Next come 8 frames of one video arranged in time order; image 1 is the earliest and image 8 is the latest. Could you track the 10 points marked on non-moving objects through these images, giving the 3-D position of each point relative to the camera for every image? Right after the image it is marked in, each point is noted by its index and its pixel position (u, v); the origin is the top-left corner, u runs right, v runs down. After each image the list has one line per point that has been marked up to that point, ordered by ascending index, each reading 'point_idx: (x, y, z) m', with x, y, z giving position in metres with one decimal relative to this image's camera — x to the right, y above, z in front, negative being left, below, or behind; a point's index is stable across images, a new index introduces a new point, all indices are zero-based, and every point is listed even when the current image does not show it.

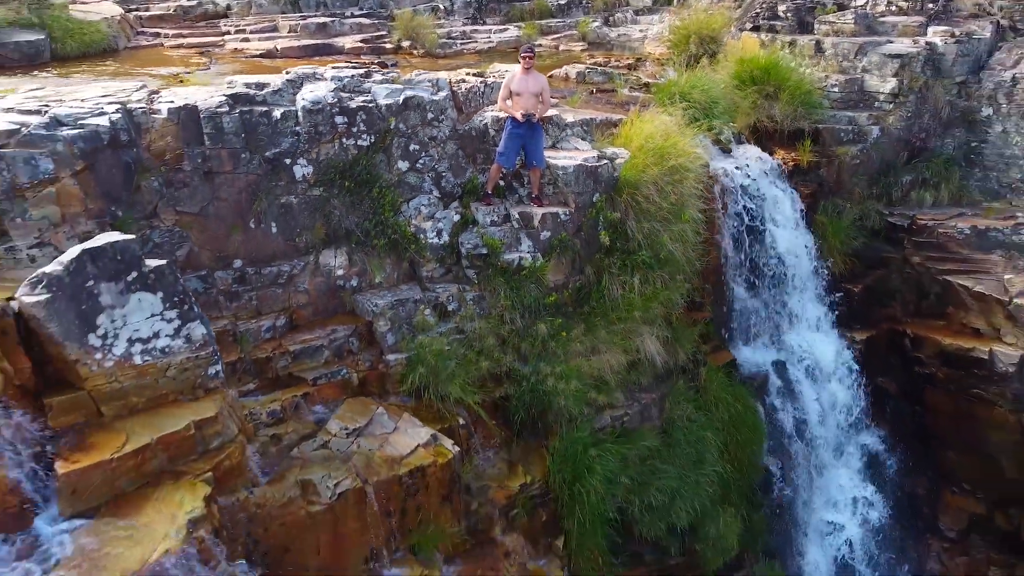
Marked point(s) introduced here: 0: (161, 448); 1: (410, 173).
0: (-1.8, -0.8, +3.5) m
1: (-0.8, +0.9, +5.3) m
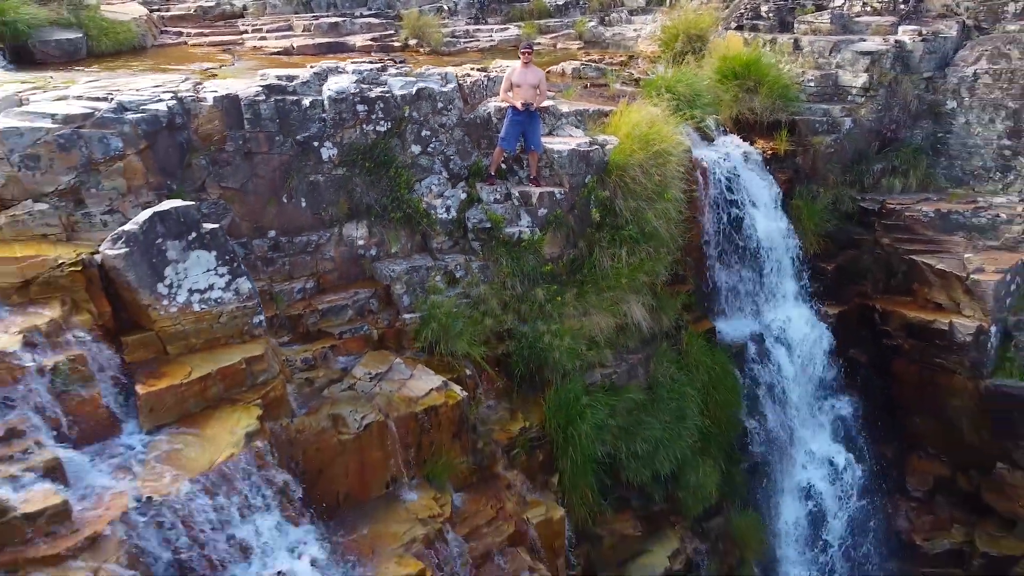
0: (-1.8, -0.5, +4.2) m
1: (-0.8, +1.2, +5.9) m
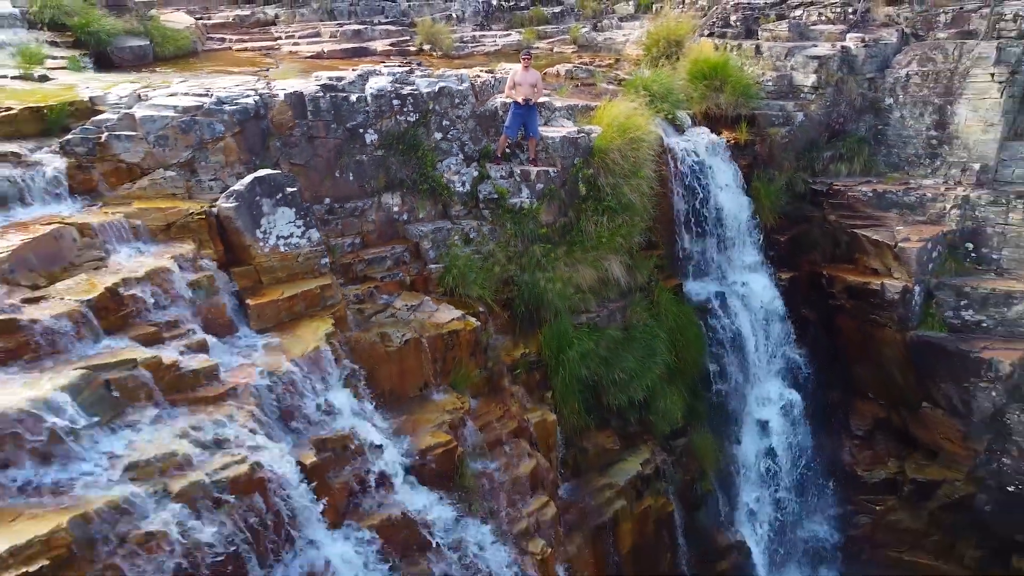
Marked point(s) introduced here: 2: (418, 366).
0: (-1.8, -0.1, +5.7) m
1: (-0.8, +1.7, +7.5) m
2: (-0.9, -0.7, +6.0) m
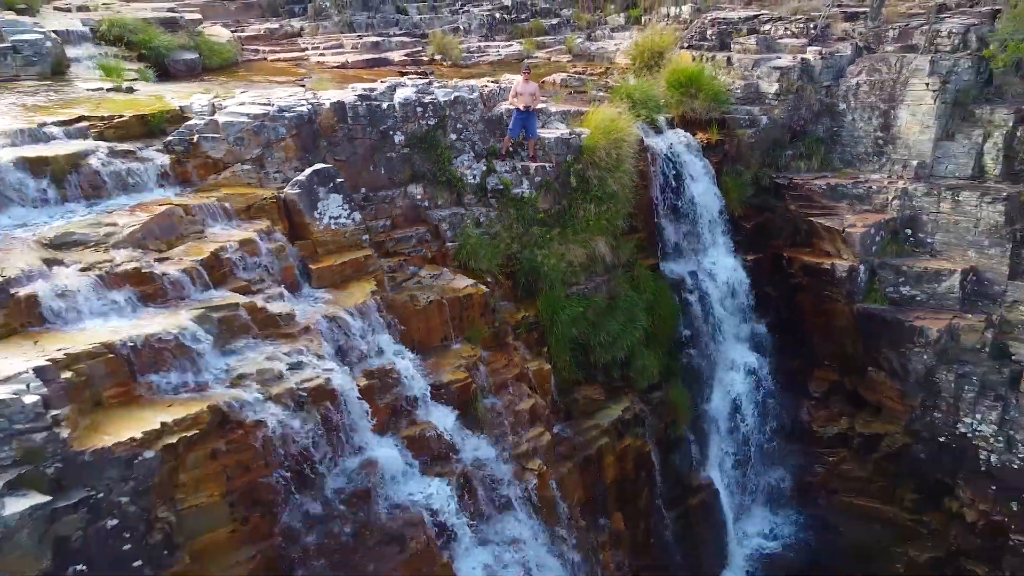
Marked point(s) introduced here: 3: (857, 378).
0: (-1.8, +0.3, +7.2) m
1: (-0.7, +2.0, +9.0) m
2: (-0.8, -0.4, +7.5) m
3: (+5.9, -1.5, +11.2) m
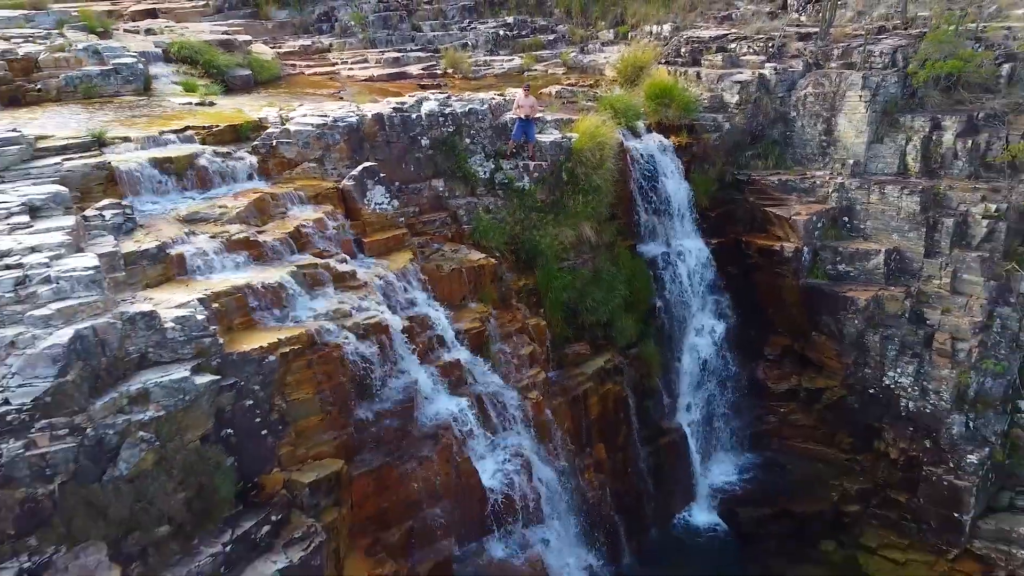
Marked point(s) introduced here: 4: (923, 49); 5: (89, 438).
0: (-1.7, +0.7, +9.4) m
1: (-0.7, +2.4, +11.2) m
2: (-0.8, 0.0, +9.7) m
3: (+5.9, -1.1, +13.3) m
4: (+8.4, +4.9, +13.5) m
5: (-3.4, -1.2, +5.3) m
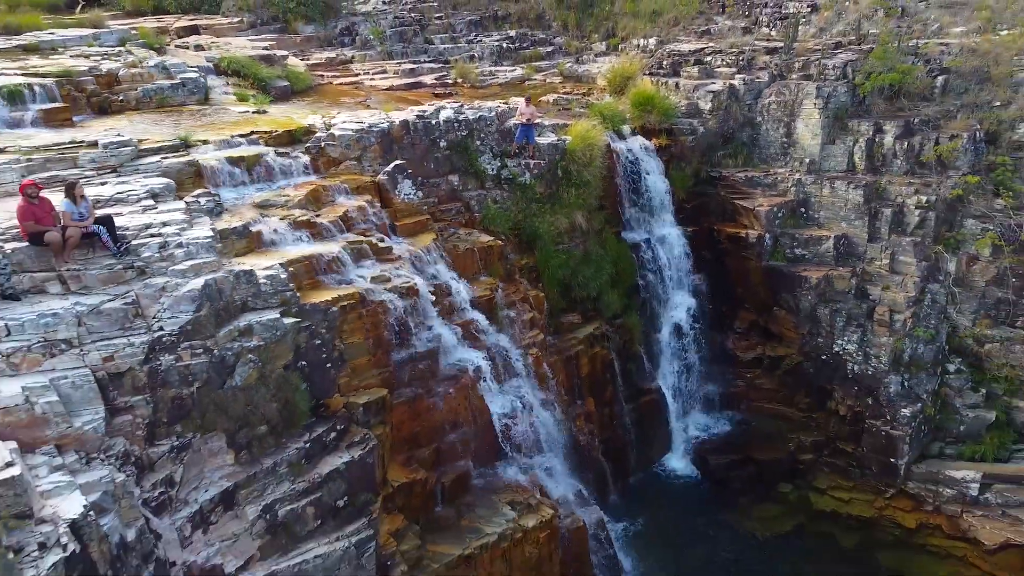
0: (-1.6, +1.1, +11.5) m
1: (-0.6, +2.9, +13.3) m
2: (-0.7, +0.5, +11.8) m
3: (+6.0, -0.7, +15.5) m
4: (+8.5, +5.4, +15.6) m
5: (-3.4, -0.8, +7.4) m
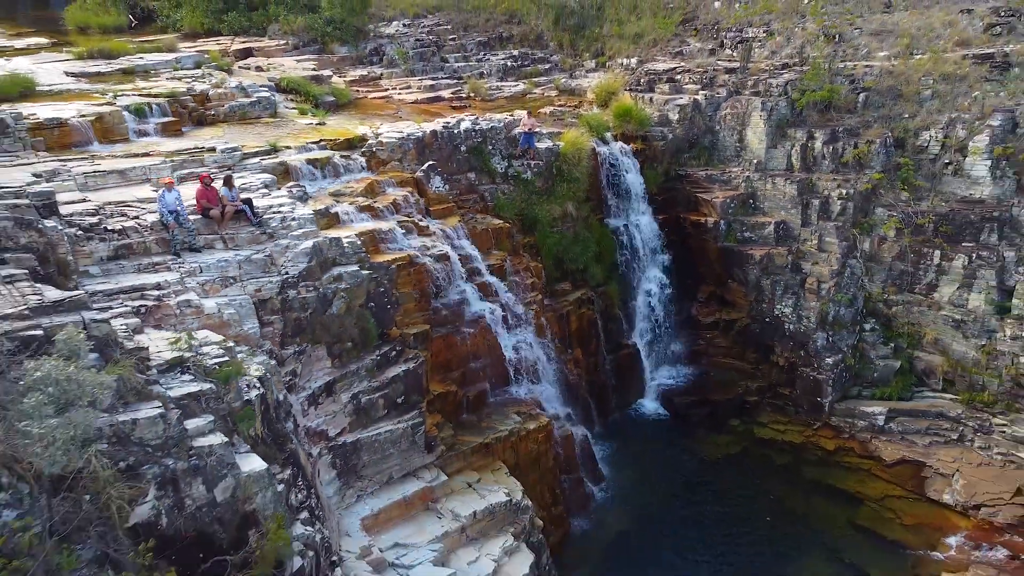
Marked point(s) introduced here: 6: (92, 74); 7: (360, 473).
0: (-1.5, +1.8, +15.2) m
1: (-0.5, +3.6, +16.9) m
2: (-0.6, +1.2, +15.5) m
3: (+6.1, 0.0, +19.1) m
4: (+8.6, +6.0, +19.3) m
5: (-3.2, -0.1, +11.1) m
6: (-11.5, +5.9, +17.9) m
7: (-2.6, -3.2, +11.2) m
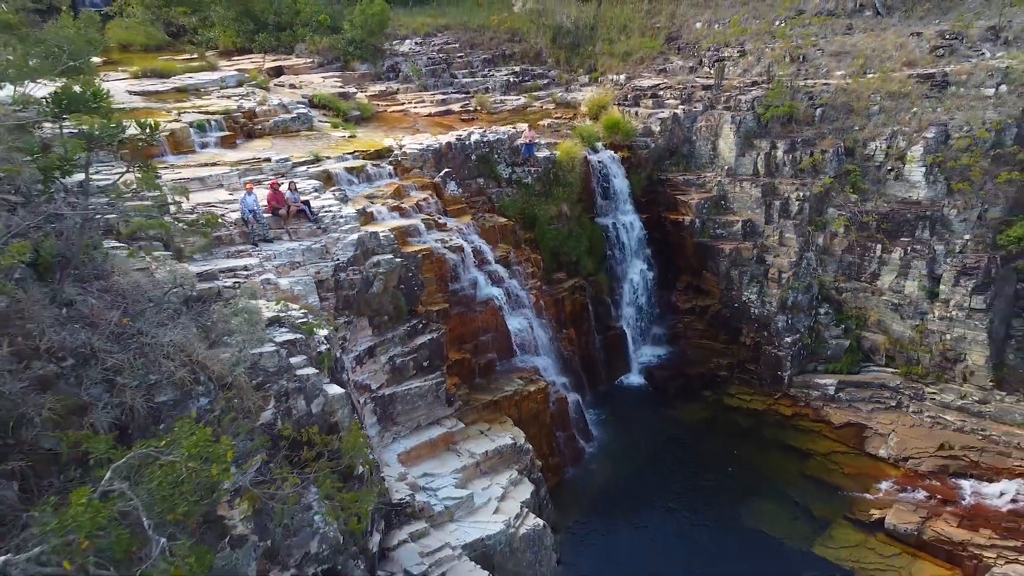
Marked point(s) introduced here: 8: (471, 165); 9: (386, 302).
0: (-1.4, +2.2, +18.0) m
1: (-0.4, +3.9, +19.8) m
2: (-0.5, +1.5, +18.3) m
3: (+6.2, +0.4, +21.9) m
4: (+8.7, +6.4, +22.1) m
5: (-3.1, +0.3, +13.9) m
6: (-11.4, +6.2, +20.7) m
7: (-2.5, -2.8, +14.0) m
8: (-1.2, +3.6, +19.3) m
9: (-2.8, -0.3, +14.3) m
